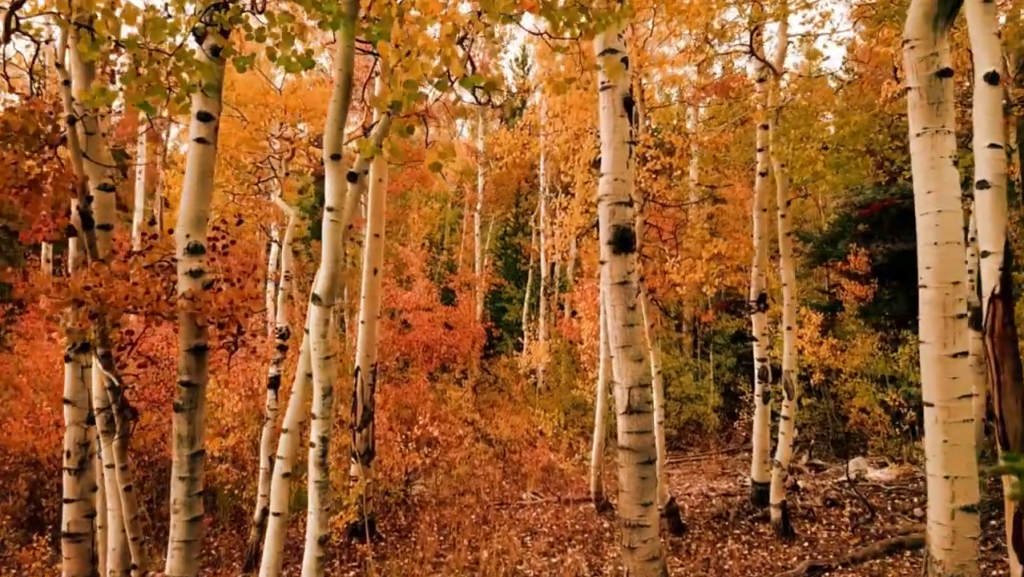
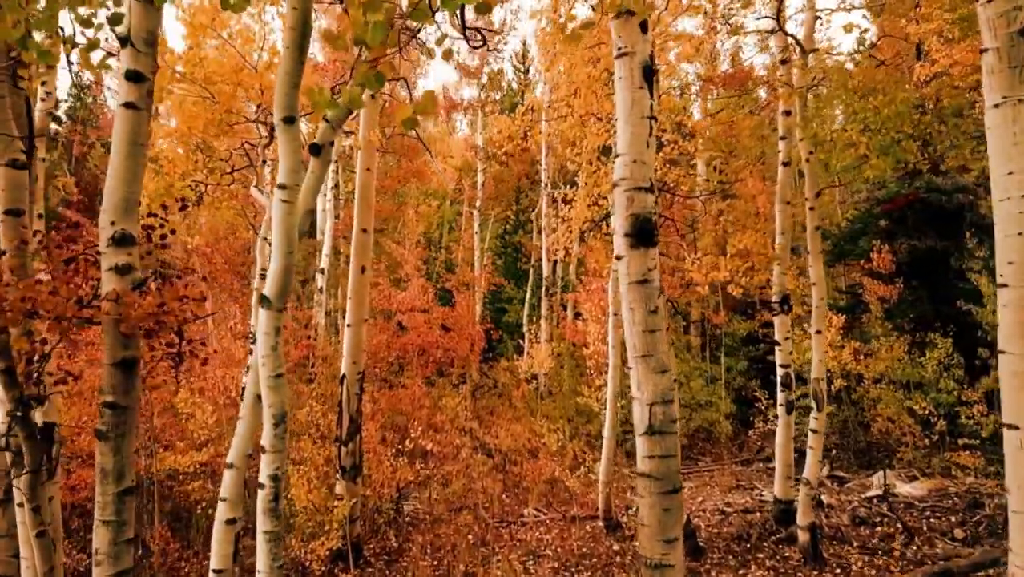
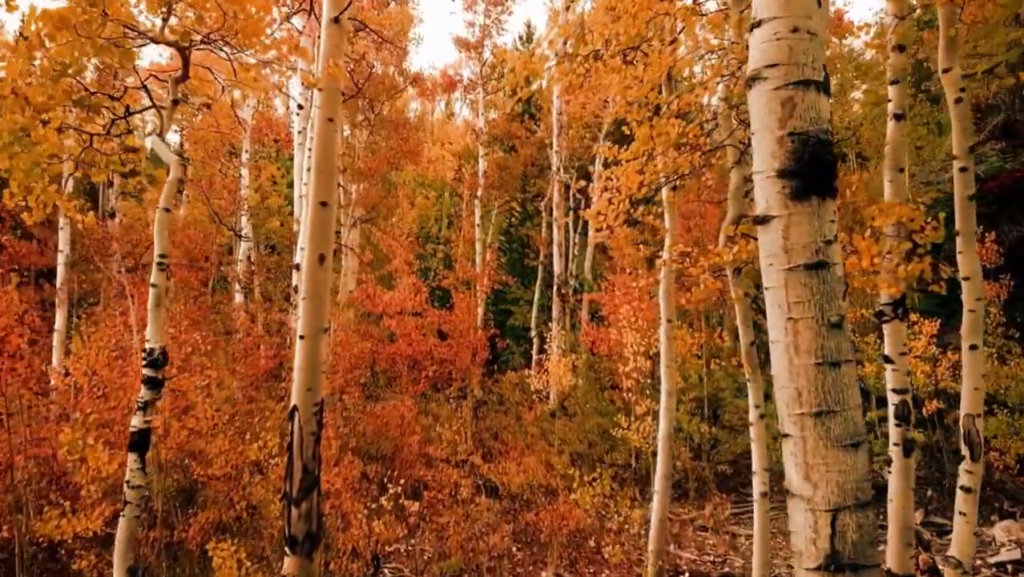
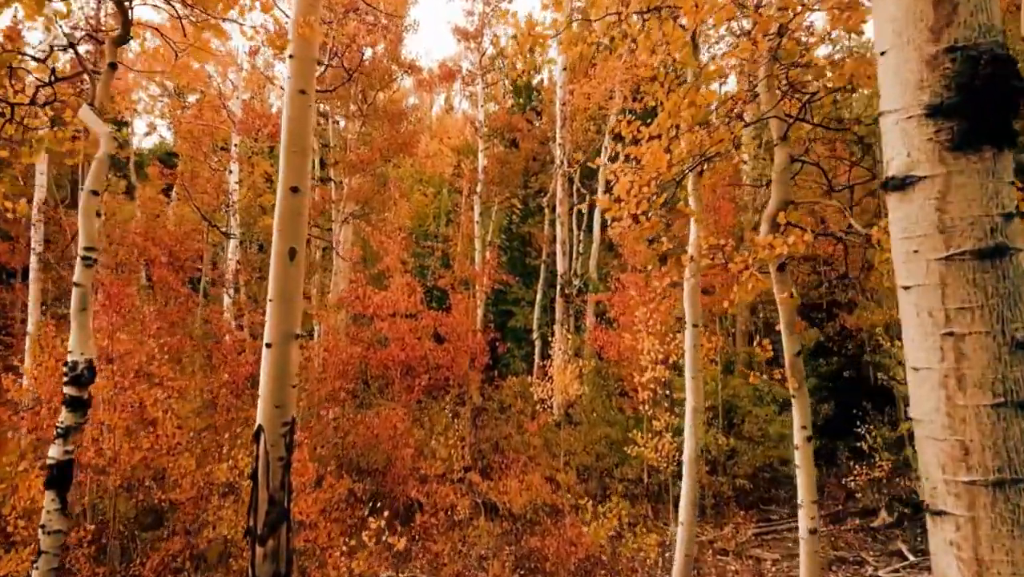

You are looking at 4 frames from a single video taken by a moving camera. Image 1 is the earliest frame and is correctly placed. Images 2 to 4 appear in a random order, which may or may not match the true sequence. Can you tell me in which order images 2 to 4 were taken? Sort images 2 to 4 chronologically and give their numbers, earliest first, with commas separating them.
2, 3, 4
